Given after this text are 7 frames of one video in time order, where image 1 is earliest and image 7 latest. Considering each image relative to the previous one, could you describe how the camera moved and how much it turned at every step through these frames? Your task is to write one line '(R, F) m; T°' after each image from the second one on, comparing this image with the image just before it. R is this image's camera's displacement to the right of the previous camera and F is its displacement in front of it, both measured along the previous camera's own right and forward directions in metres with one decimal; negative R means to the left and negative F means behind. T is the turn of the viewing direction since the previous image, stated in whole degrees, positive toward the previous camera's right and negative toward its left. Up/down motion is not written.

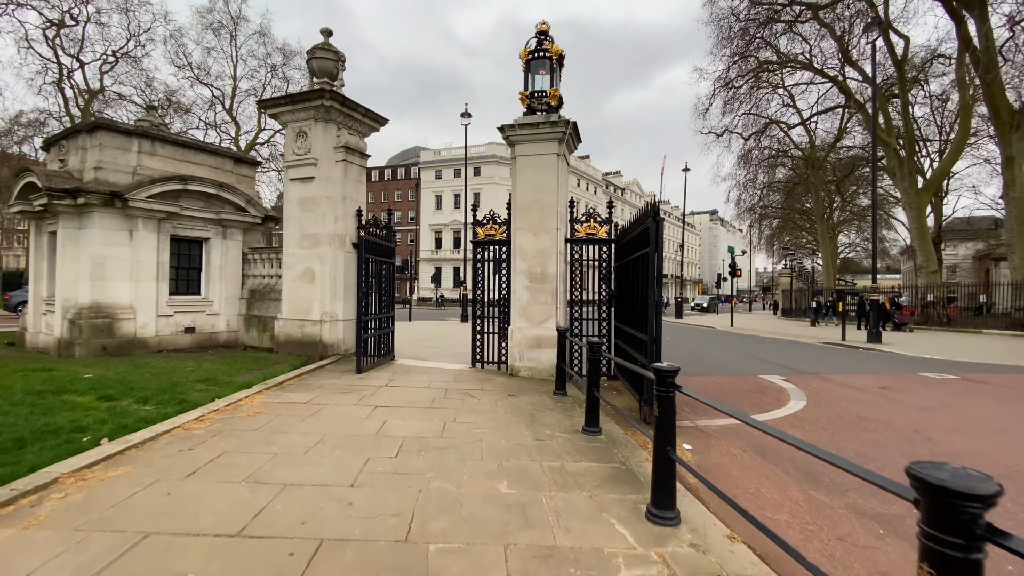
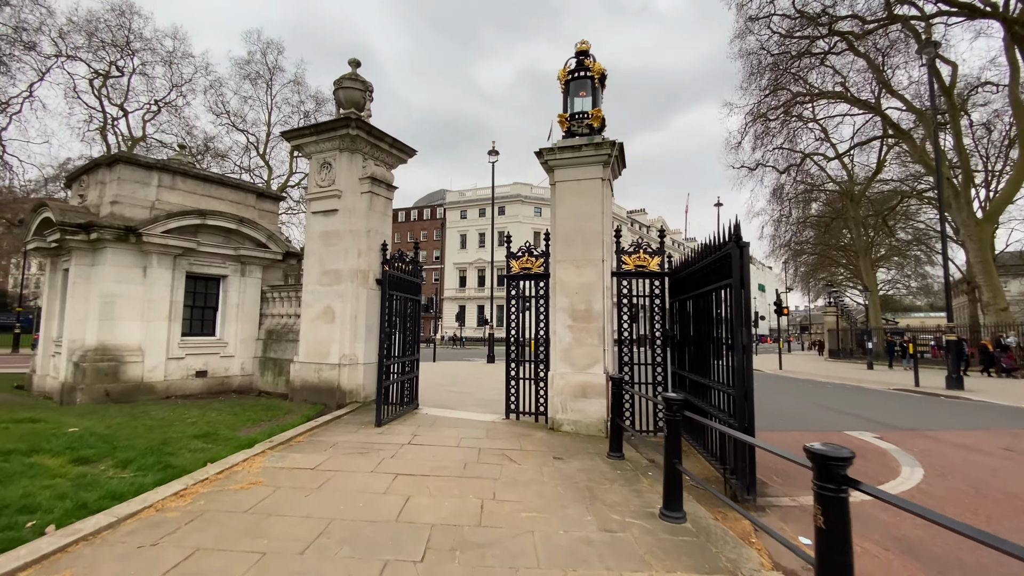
(-0.3, +1.0) m; -3°
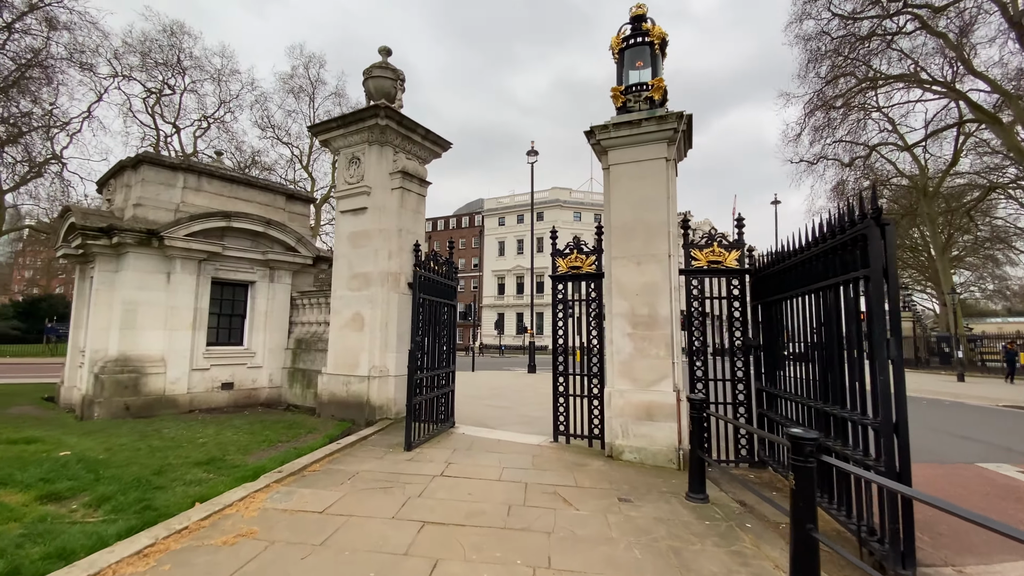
(-0.1, +1.1) m; -5°
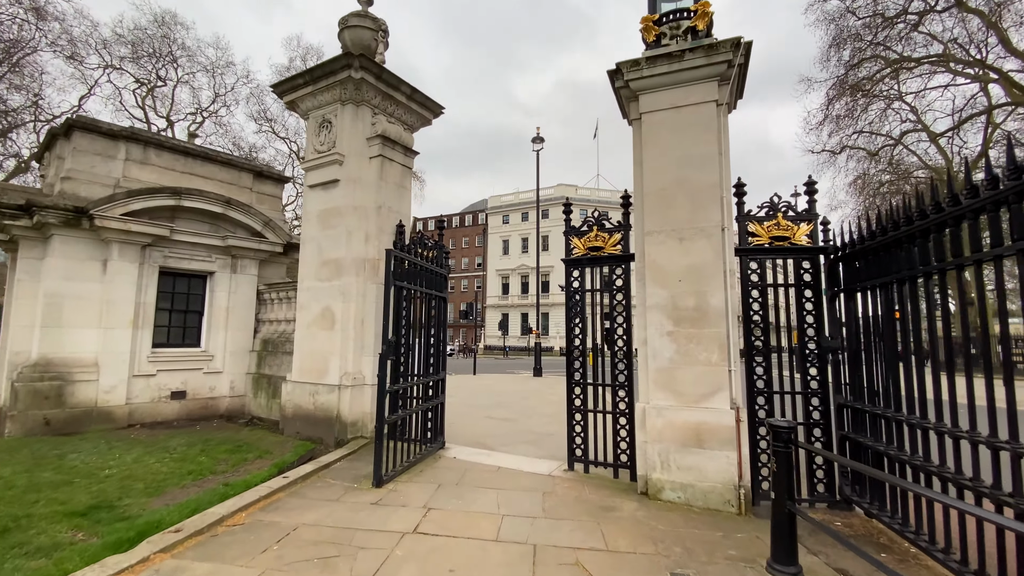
(0.0, +1.5) m; -1°
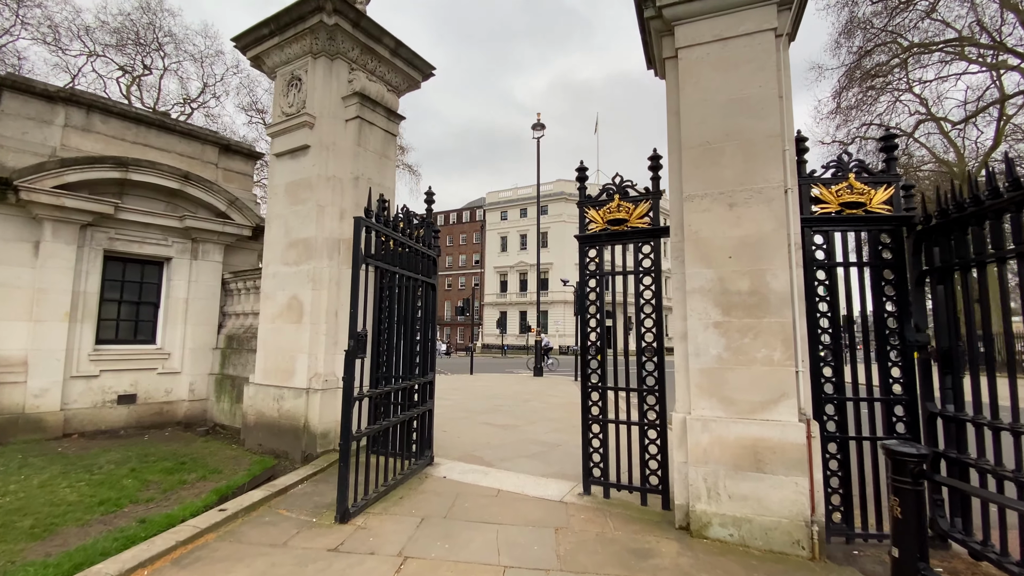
(0.0, +1.1) m; 0°
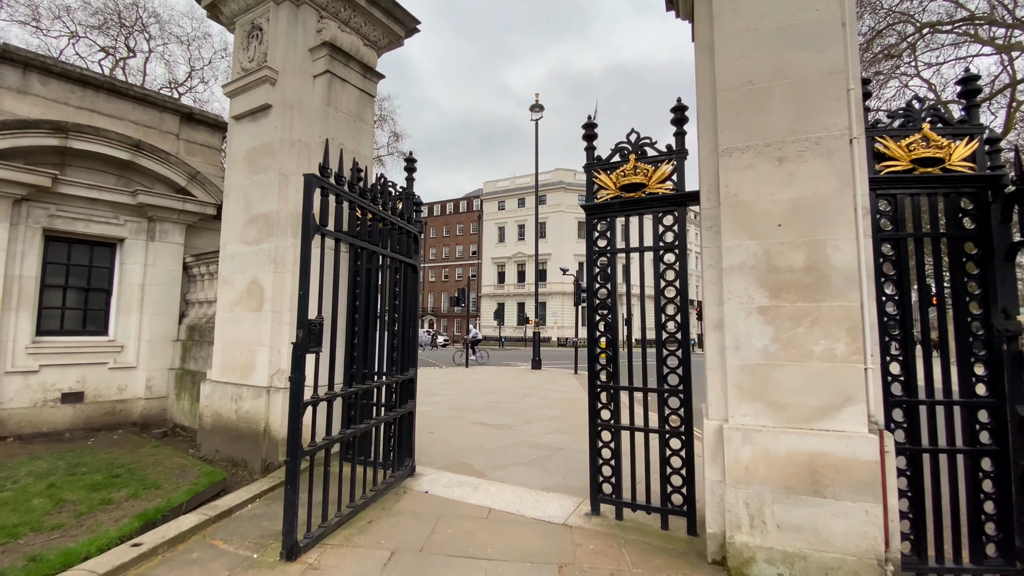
(0.0, +0.8) m; 0°
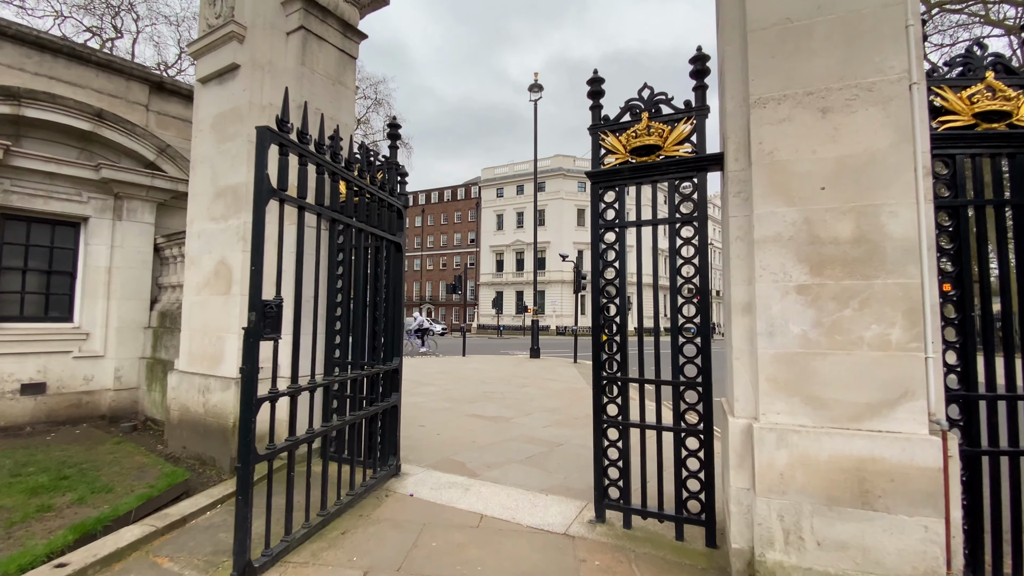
(0.0, +0.5) m; 0°
